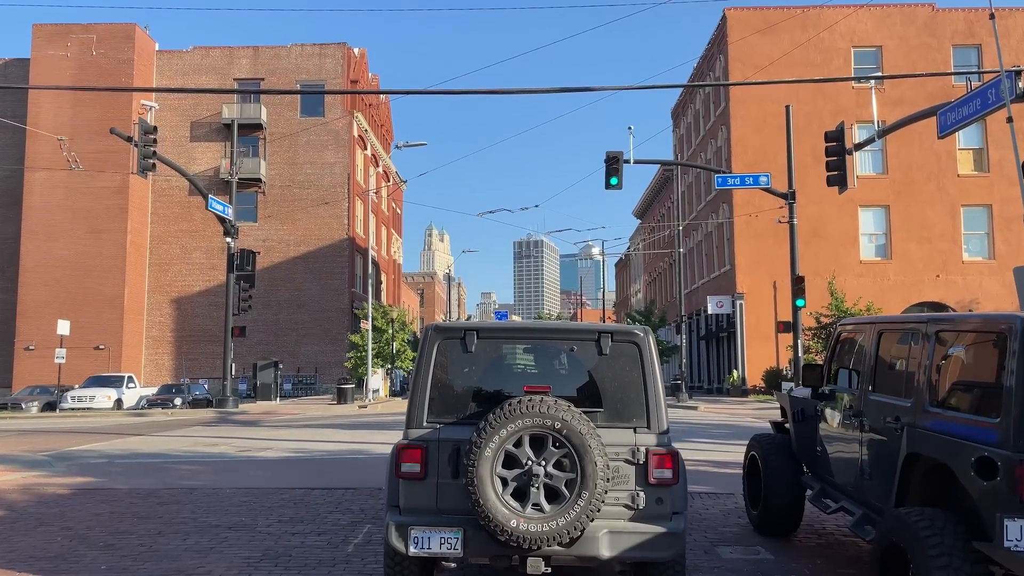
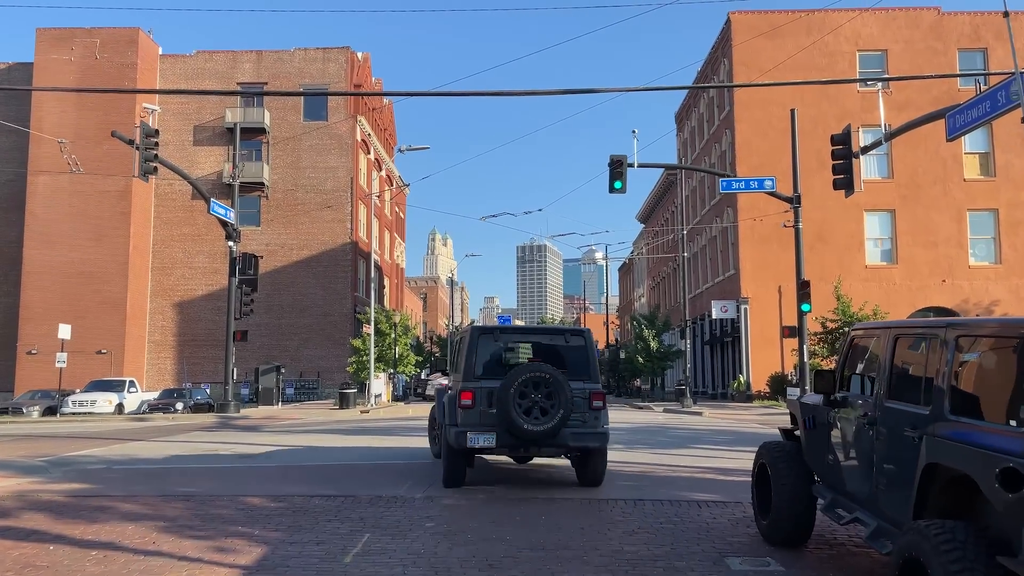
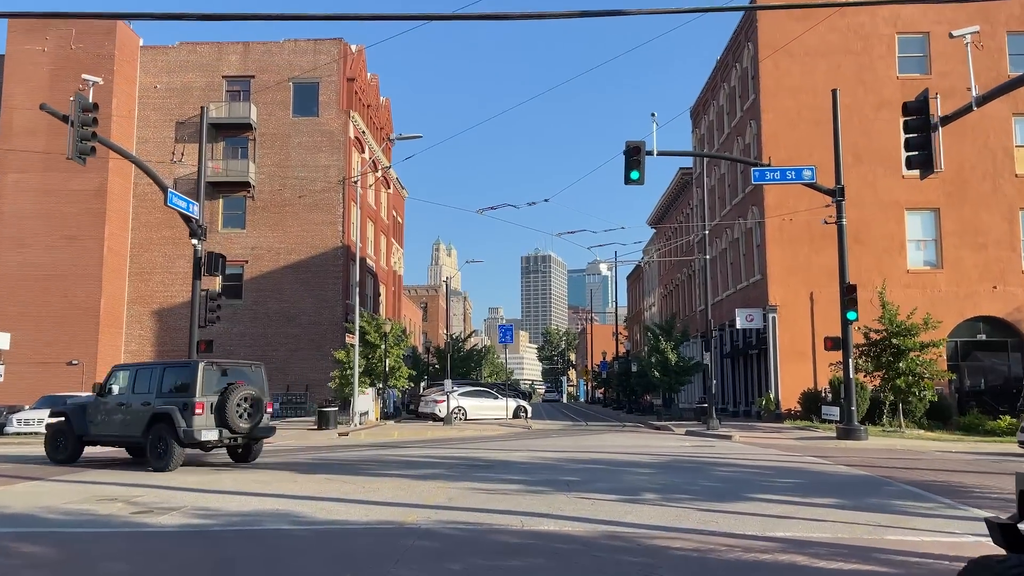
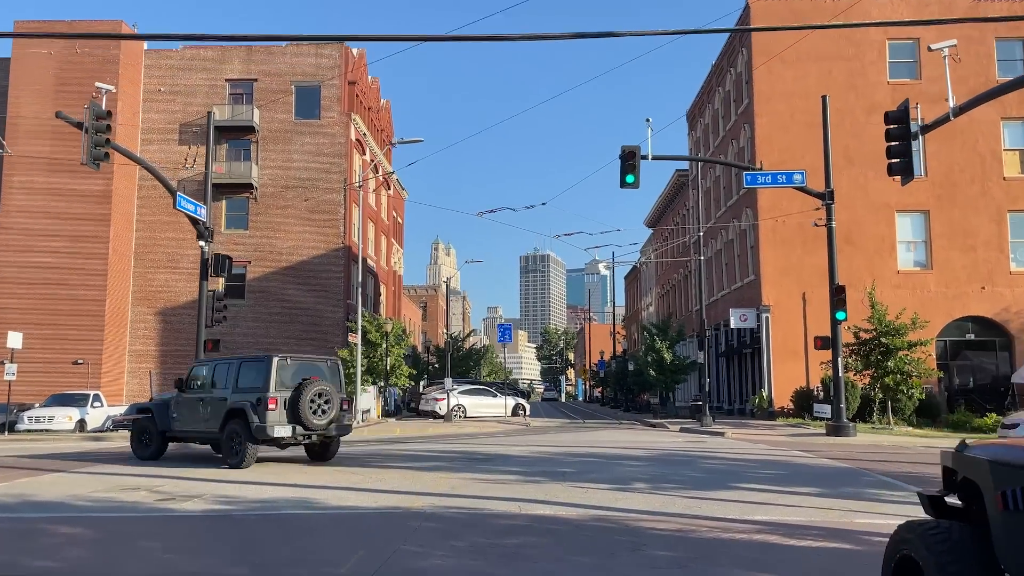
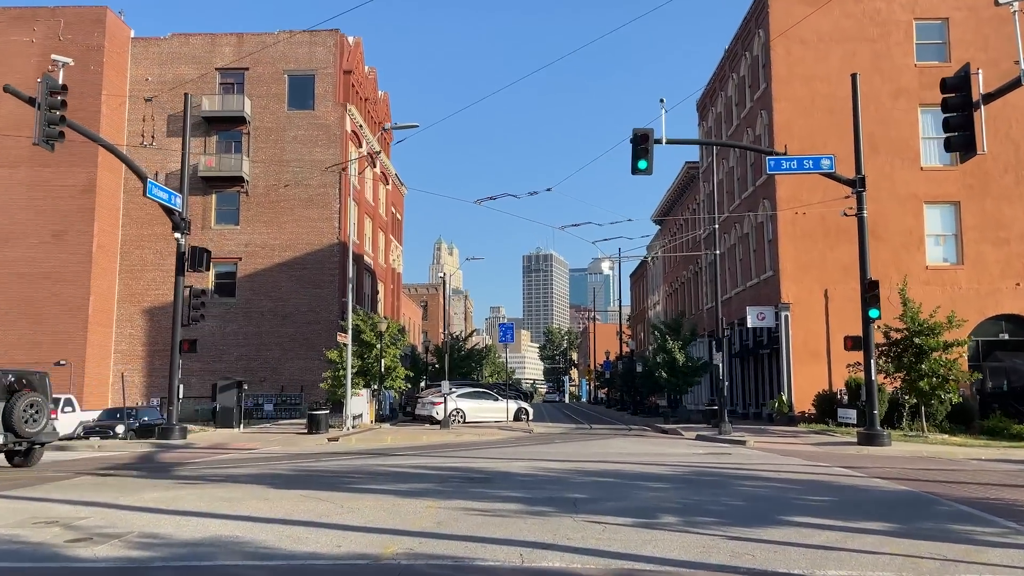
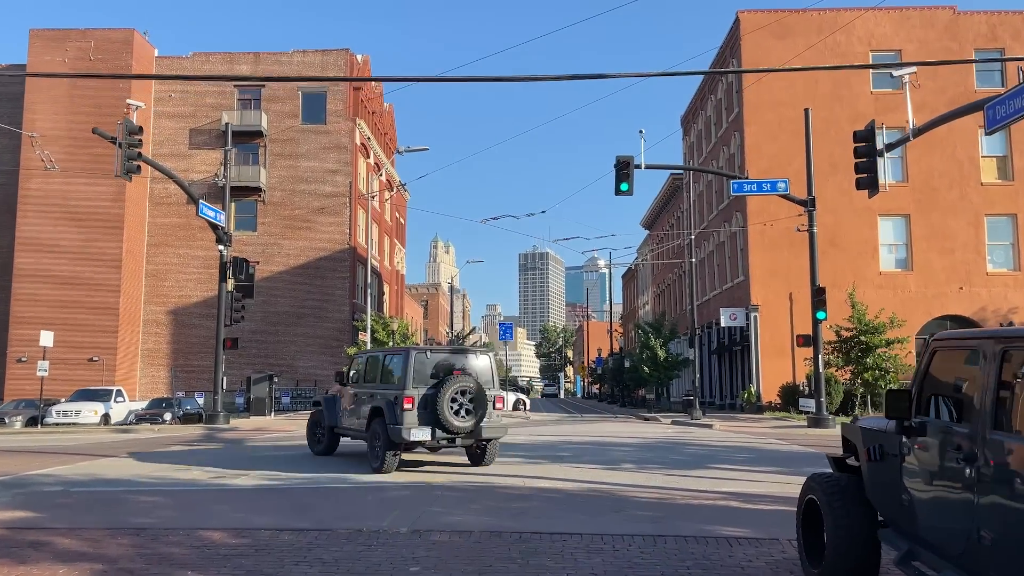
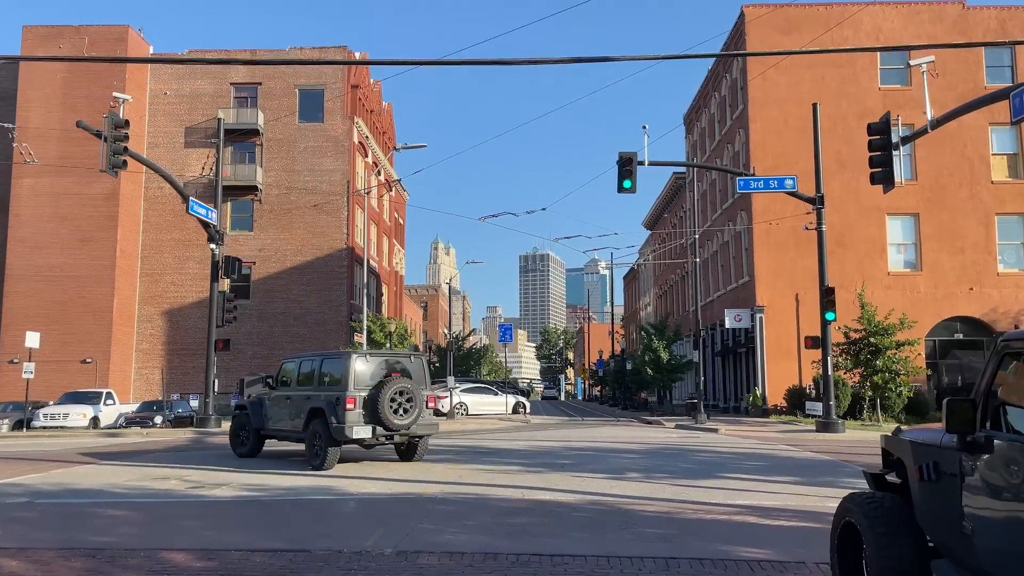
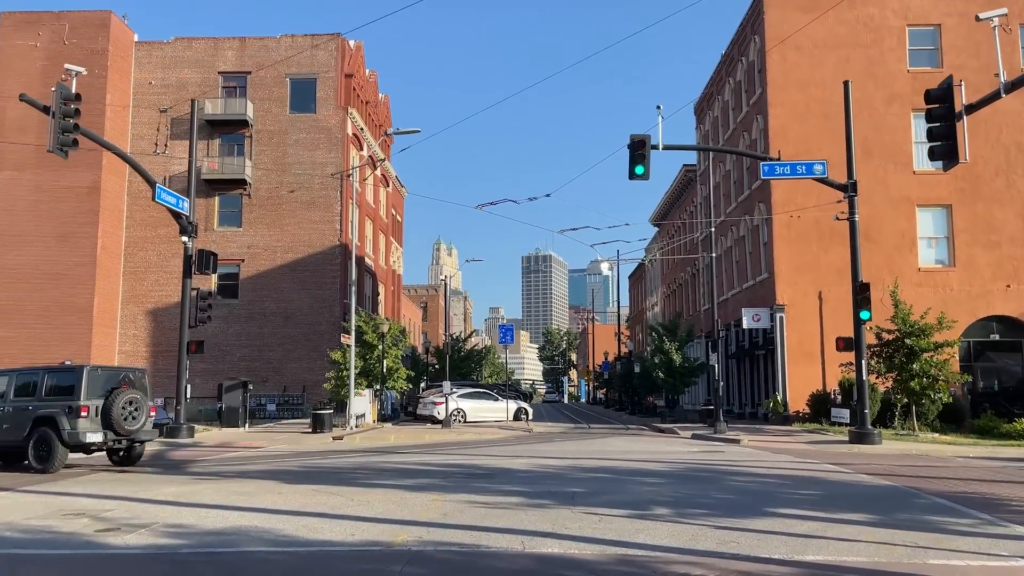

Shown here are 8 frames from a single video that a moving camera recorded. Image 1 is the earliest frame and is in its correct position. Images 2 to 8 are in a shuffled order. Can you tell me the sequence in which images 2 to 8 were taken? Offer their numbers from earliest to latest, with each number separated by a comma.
2, 6, 7, 4, 3, 8, 5
